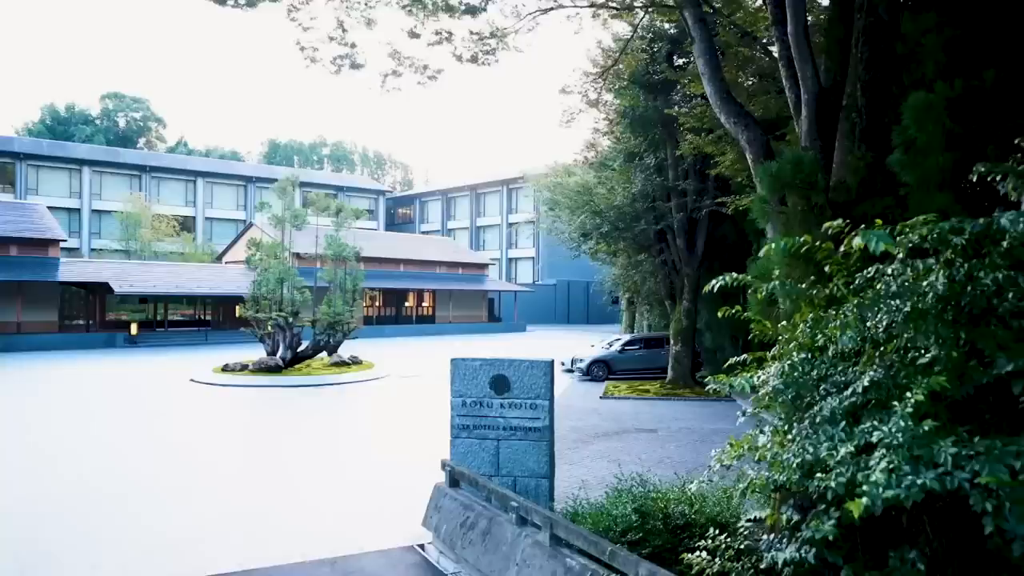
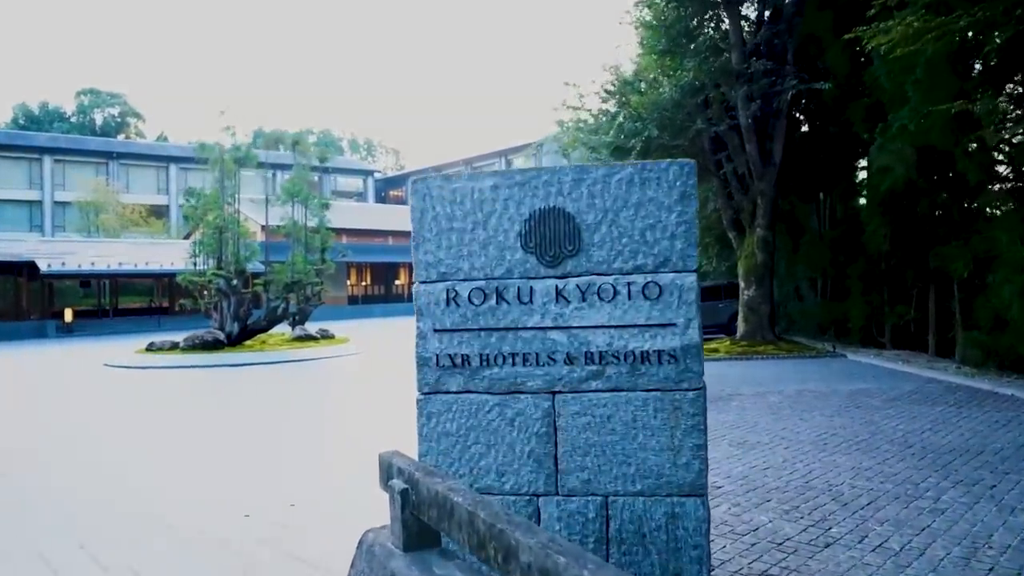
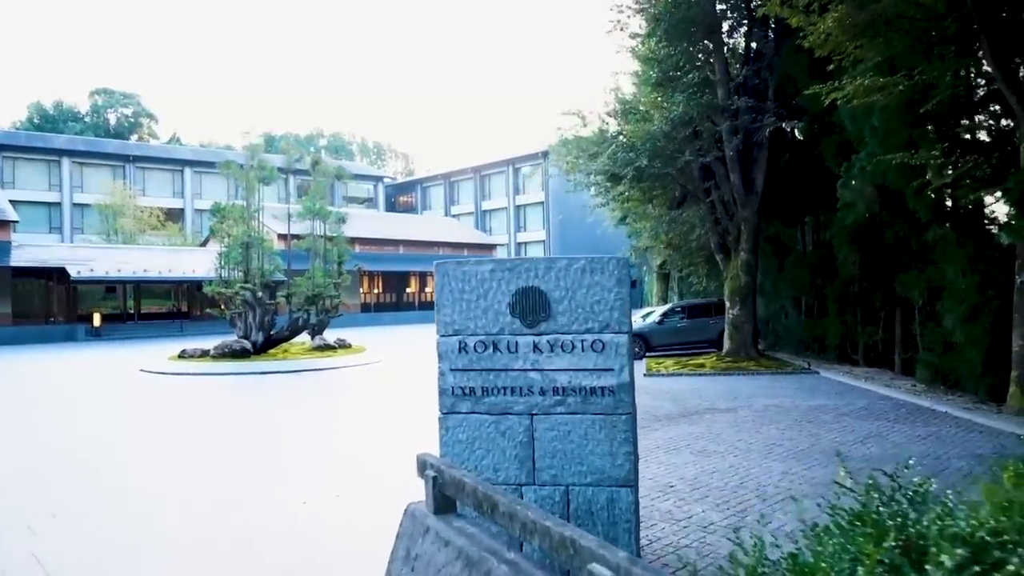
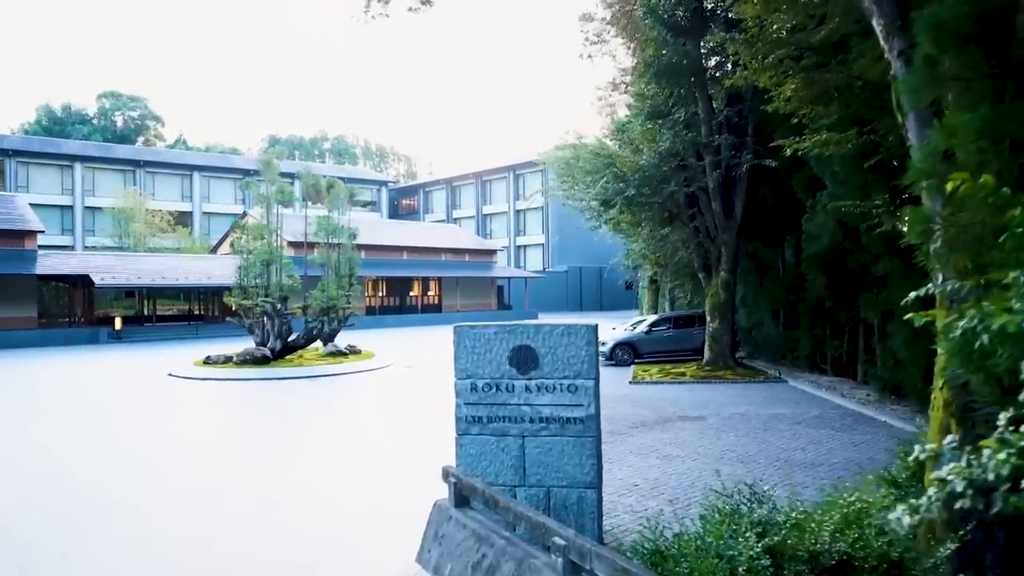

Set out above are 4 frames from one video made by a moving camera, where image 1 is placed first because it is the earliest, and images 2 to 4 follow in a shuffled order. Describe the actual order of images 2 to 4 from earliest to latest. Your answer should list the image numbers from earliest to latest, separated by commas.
4, 3, 2
